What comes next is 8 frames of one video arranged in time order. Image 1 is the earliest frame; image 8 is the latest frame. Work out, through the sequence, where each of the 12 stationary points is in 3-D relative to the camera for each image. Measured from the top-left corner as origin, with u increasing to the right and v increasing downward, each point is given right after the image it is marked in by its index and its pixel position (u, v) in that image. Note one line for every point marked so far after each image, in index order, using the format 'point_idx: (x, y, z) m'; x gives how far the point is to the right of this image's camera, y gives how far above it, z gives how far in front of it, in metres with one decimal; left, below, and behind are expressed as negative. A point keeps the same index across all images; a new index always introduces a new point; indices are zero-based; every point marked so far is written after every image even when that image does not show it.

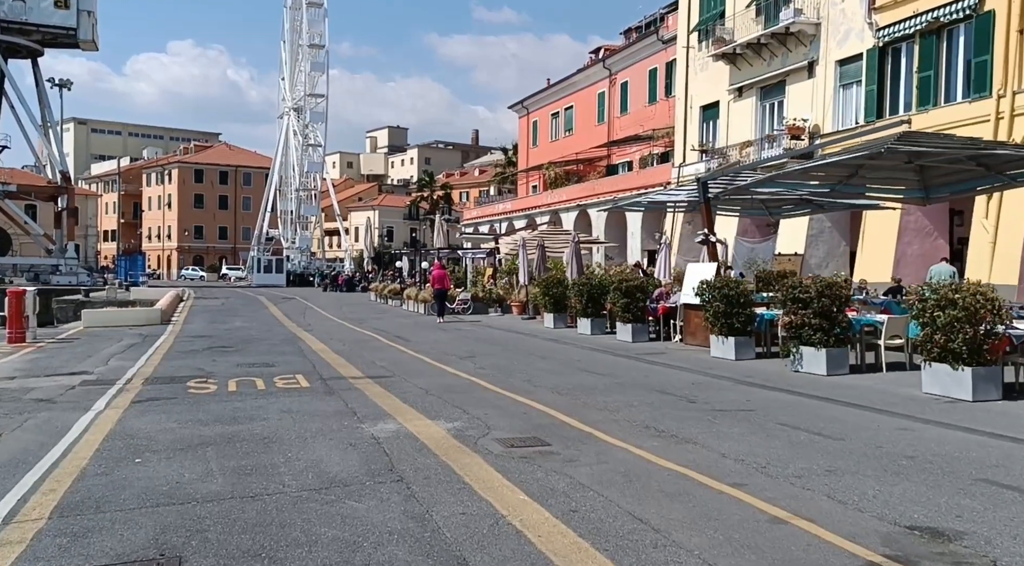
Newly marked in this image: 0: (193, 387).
0: (-4.1, -1.4, +12.4) m
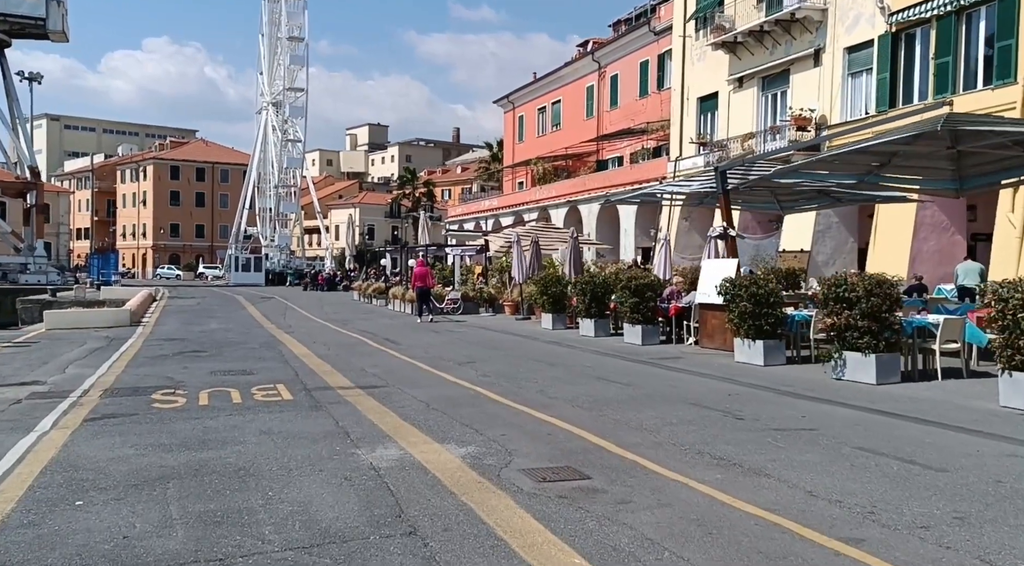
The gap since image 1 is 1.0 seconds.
0: (-4.0, -1.3, +10.9) m
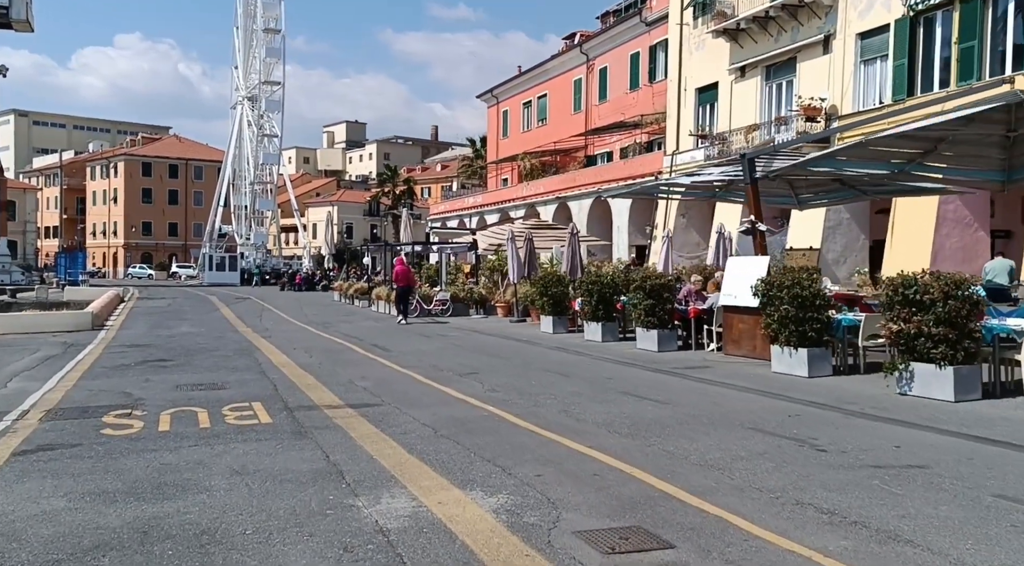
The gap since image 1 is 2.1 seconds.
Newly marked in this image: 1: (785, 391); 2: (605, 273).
0: (-3.8, -1.4, +9.1) m
1: (+3.1, -1.2, +10.8) m
2: (+1.7, +0.2, +18.1) m
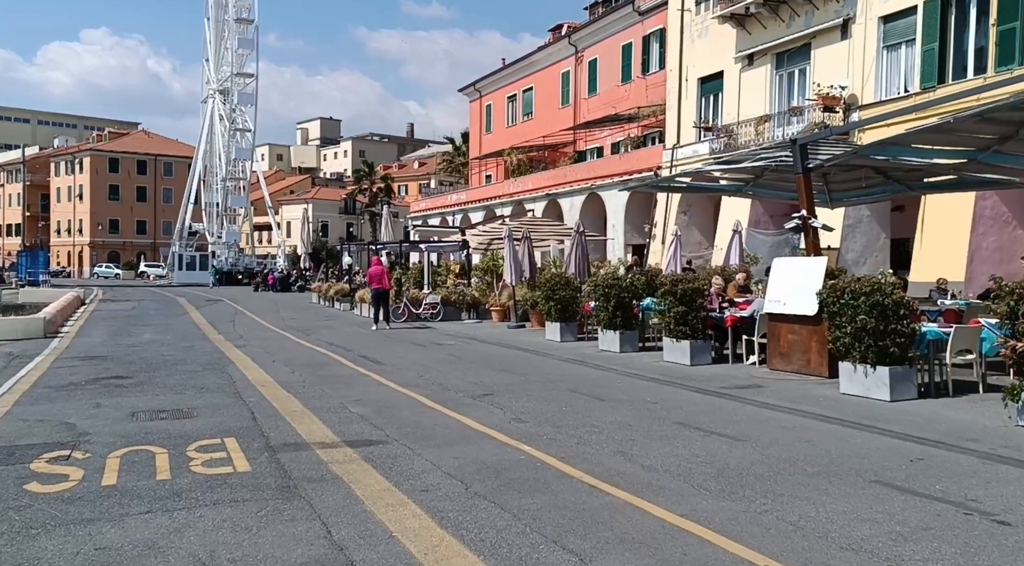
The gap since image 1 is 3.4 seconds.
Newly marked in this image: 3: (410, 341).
0: (-3.5, -1.4, +7.0) m
1: (+3.4, -1.3, +8.9) m
2: (+1.8, +0.1, +16.2) m
3: (-2.0, -1.1, +18.6) m
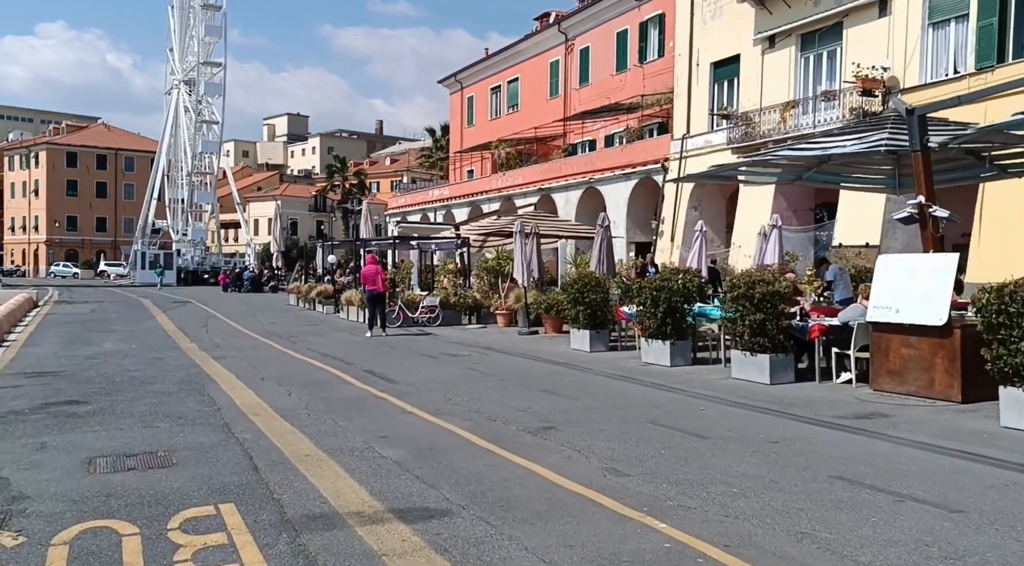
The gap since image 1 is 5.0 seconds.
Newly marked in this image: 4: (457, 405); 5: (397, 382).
0: (-2.7, -1.4, +4.5) m
1: (+4.1, -1.3, +6.6) m
2: (+2.3, +0.1, +13.8) m
3: (-1.6, -1.1, +16.1) m
4: (-0.6, -1.3, +10.2) m
5: (-1.4, -1.2, +12.0) m
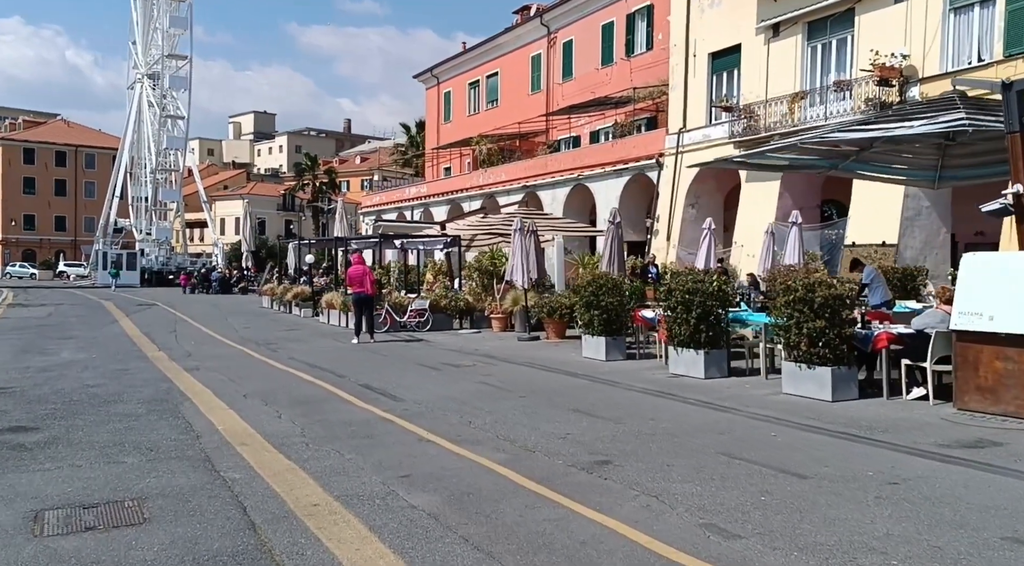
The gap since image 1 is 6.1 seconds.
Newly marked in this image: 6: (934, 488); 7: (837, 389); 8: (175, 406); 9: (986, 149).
0: (-2.2, -1.5, +2.8) m
1: (+4.5, -1.3, +5.2) m
2: (+2.4, +0.1, +12.3) m
3: (-1.5, -1.2, +14.5) m
4: (-0.3, -1.3, +8.6) m
5: (-1.2, -1.3, +10.4) m
6: (+2.8, -1.3, +6.3) m
7: (+3.4, -1.1, +10.2) m
8: (-3.5, -1.3, +10.0) m
9: (+7.0, +2.0, +14.2) m
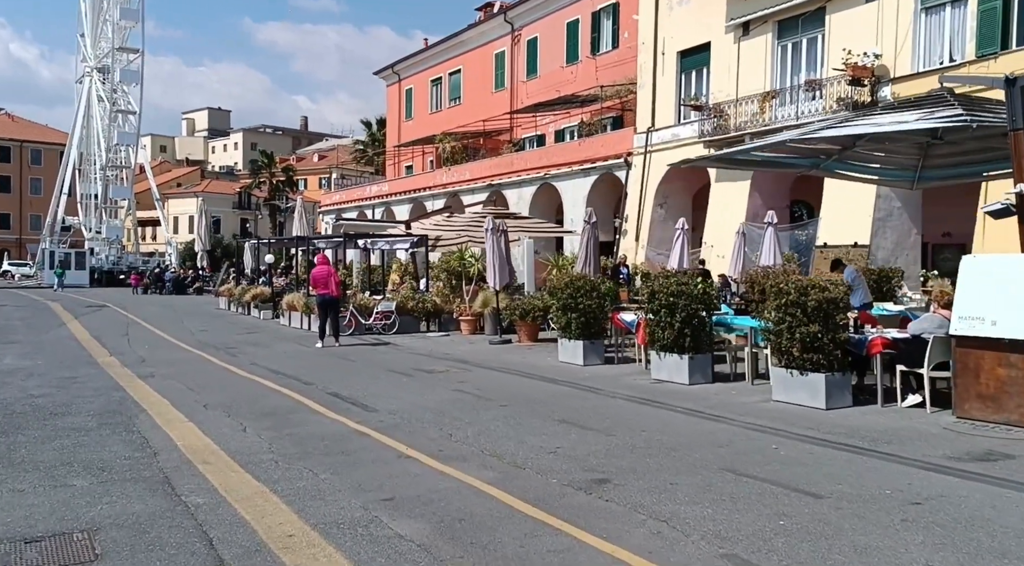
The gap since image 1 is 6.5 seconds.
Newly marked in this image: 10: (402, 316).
0: (-2.0, -1.5, +2.2) m
1: (+4.5, -1.4, +4.8) m
2: (+2.2, 0.0, +11.9) m
3: (-1.9, -1.2, +13.9) m
4: (-0.4, -1.3, +8.1) m
5: (-1.4, -1.3, +9.8) m
6: (+2.7, -1.4, +5.9) m
7: (+3.2, -1.1, +9.8) m
8: (-3.7, -1.3, +9.3) m
9: (+6.6, +1.9, +13.9) m
10: (-2.3, -0.7, +19.6) m
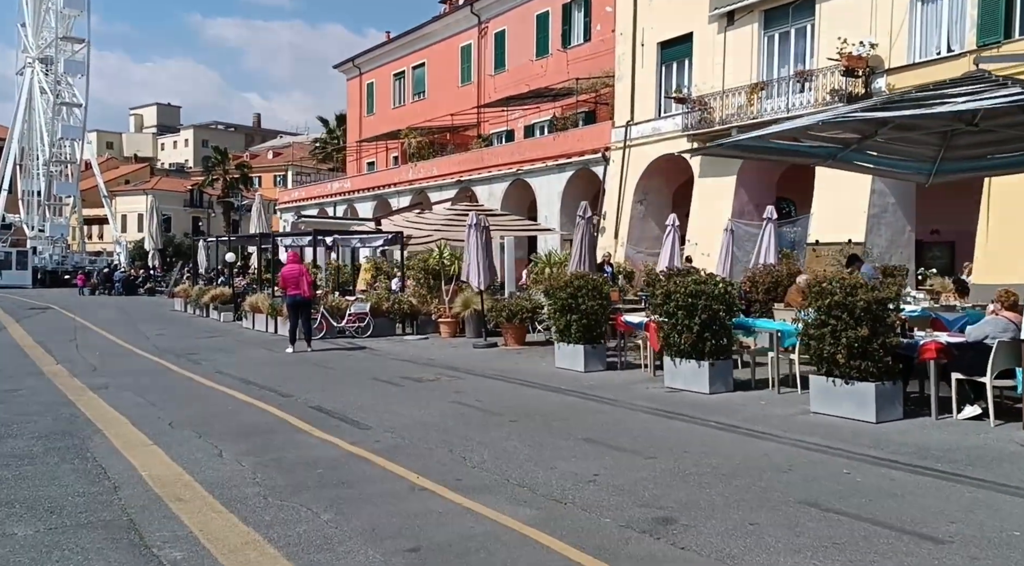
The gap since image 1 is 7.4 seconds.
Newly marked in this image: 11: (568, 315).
0: (-1.6, -1.5, +0.9) m
1: (+4.9, -1.4, +3.9) m
2: (+2.2, +0.1, +10.8) m
3: (-2.0, -1.2, +12.6) m
4: (-0.2, -1.3, +6.9) m
5: (-1.3, -1.3, +8.5) m
6: (+3.0, -1.4, +4.8) m
7: (+3.4, -1.1, +8.7) m
8: (-3.5, -1.3, +7.9) m
9: (+6.6, +1.9, +13.0) m
10: (-2.6, -0.7, +18.3) m
11: (+0.7, -0.4, +12.7) m
